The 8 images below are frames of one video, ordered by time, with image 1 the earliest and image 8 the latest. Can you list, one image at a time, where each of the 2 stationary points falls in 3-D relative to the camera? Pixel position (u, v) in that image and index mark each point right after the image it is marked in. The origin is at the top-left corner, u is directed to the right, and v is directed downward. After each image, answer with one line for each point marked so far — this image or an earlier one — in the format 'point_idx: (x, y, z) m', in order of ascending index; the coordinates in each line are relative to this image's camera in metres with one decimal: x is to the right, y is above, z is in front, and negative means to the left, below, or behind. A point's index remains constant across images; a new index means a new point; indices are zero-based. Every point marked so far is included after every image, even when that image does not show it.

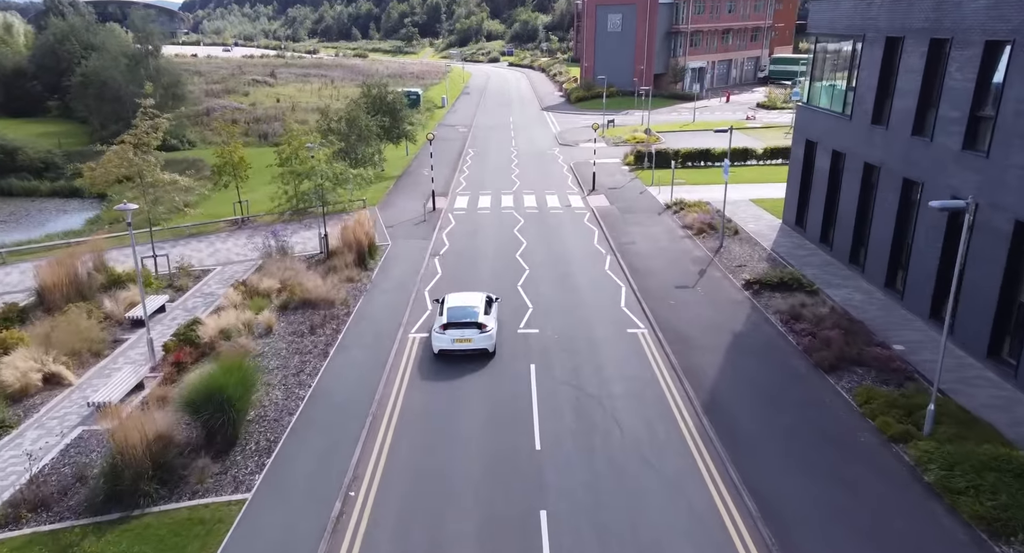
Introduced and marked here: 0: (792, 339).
0: (+7.5, -1.7, +18.6) m
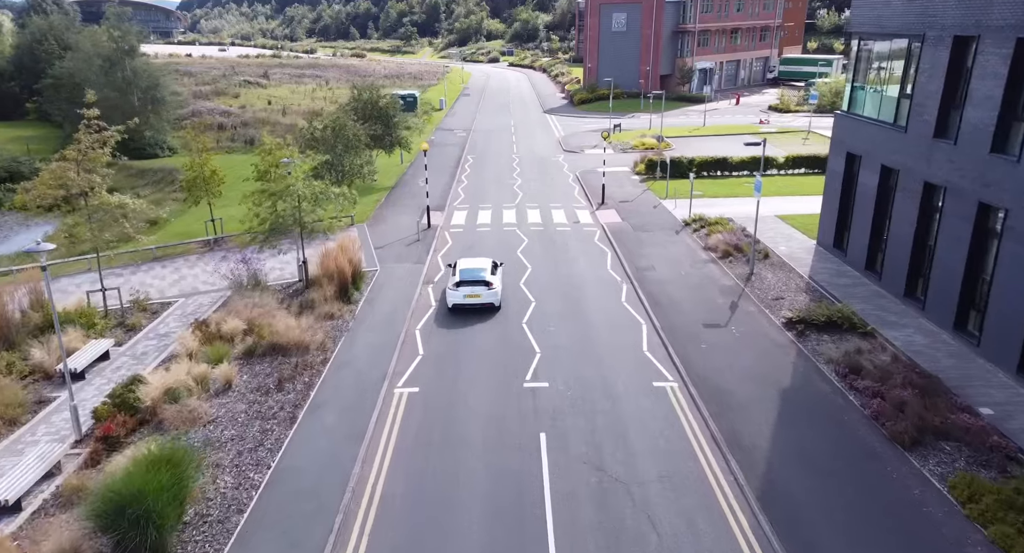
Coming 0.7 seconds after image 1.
0: (+7.6, -2.7, +15.5) m
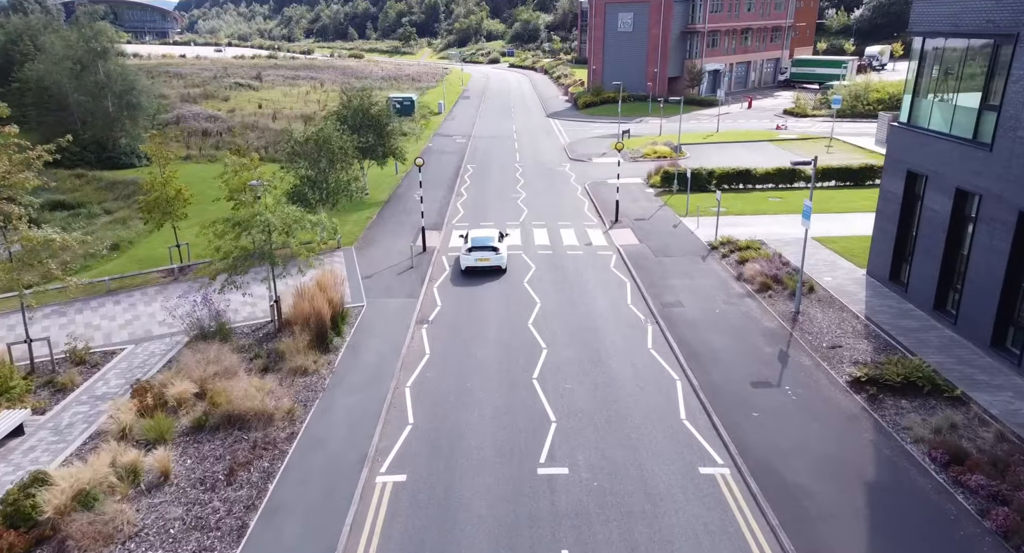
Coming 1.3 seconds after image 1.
0: (+7.8, -3.9, +12.1) m
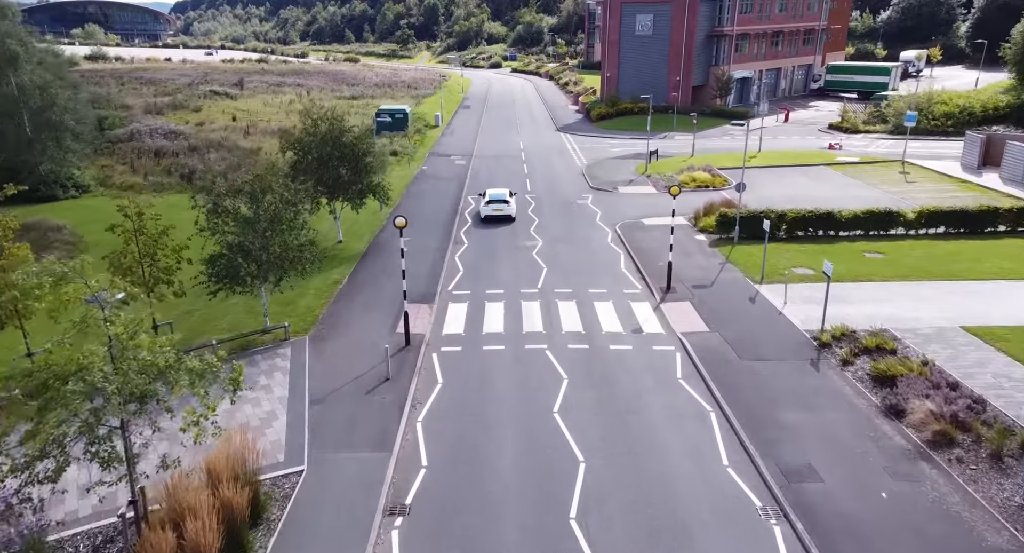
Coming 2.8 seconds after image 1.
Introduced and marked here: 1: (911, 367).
0: (+8.4, -6.9, +3.4) m
1: (+9.7, -2.2, +16.9) m
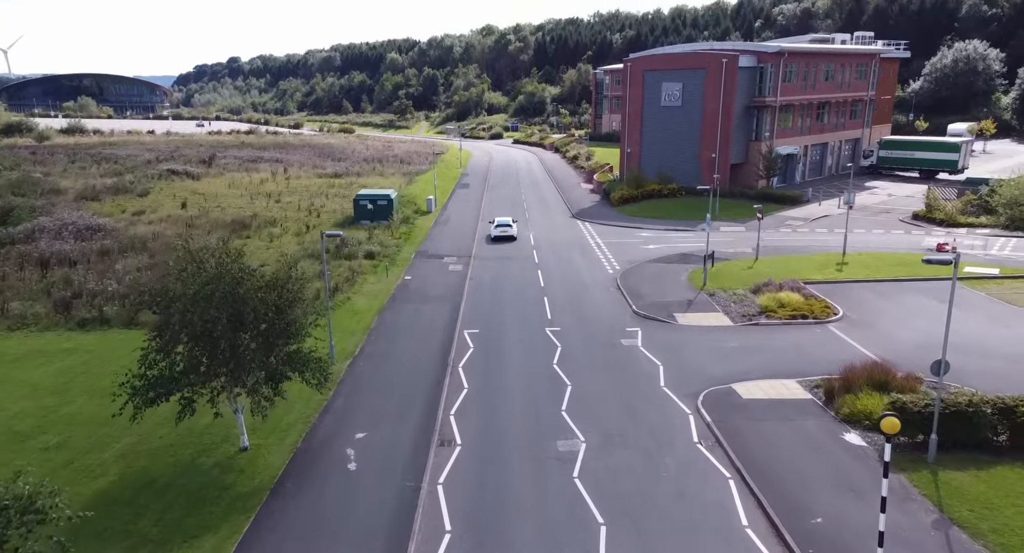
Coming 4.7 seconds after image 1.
0: (+9.1, -10.3, -10.1) m
1: (+10.4, -6.9, +3.7) m
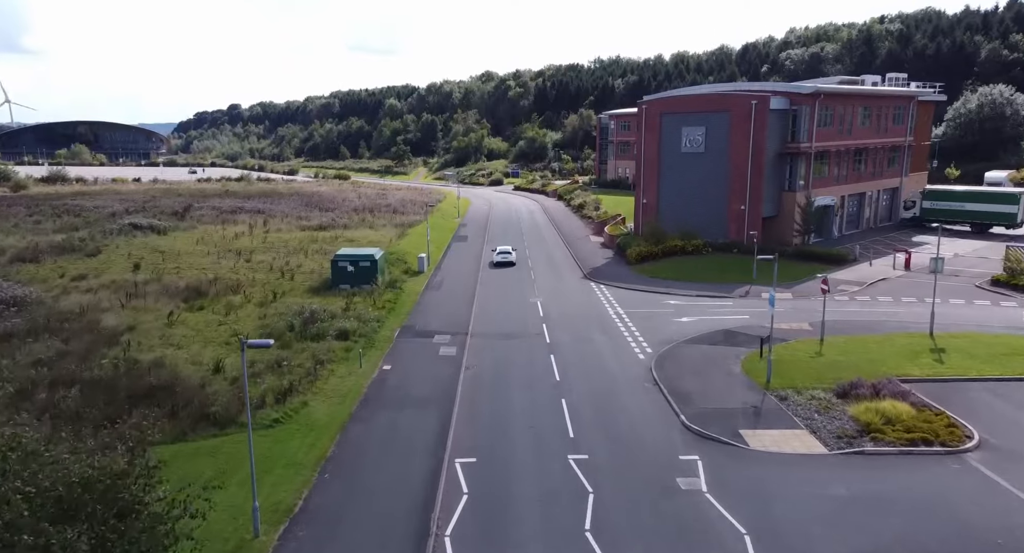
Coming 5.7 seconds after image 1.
0: (+9.4, -11.1, -18.8) m
1: (+10.7, -8.6, -4.8) m
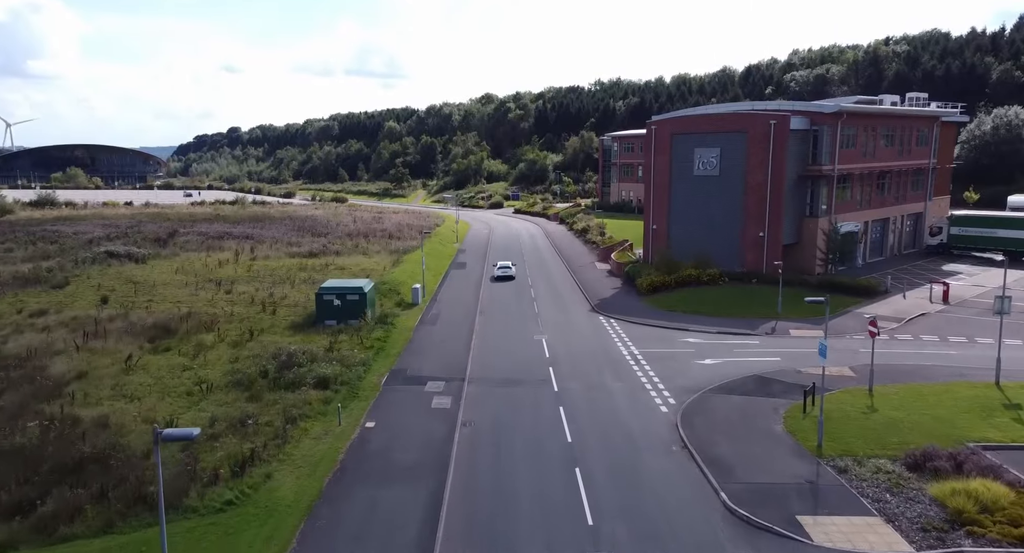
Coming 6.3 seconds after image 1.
0: (+9.6, -11.2, -23.3) m
1: (+10.9, -9.1, -9.2) m
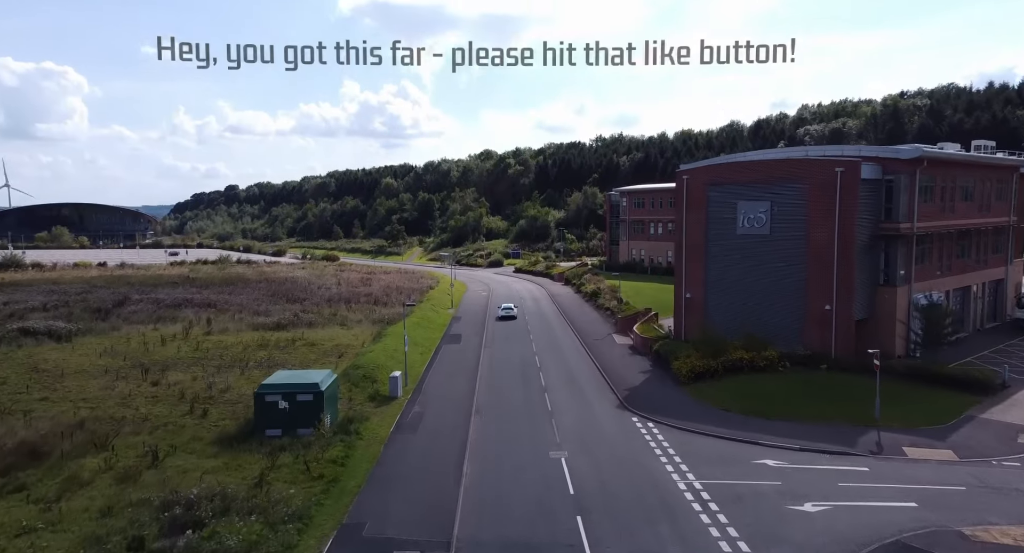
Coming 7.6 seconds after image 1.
0: (+10.0, -10.2, -35.2) m
1: (+11.3, -9.2, -21.0) m
